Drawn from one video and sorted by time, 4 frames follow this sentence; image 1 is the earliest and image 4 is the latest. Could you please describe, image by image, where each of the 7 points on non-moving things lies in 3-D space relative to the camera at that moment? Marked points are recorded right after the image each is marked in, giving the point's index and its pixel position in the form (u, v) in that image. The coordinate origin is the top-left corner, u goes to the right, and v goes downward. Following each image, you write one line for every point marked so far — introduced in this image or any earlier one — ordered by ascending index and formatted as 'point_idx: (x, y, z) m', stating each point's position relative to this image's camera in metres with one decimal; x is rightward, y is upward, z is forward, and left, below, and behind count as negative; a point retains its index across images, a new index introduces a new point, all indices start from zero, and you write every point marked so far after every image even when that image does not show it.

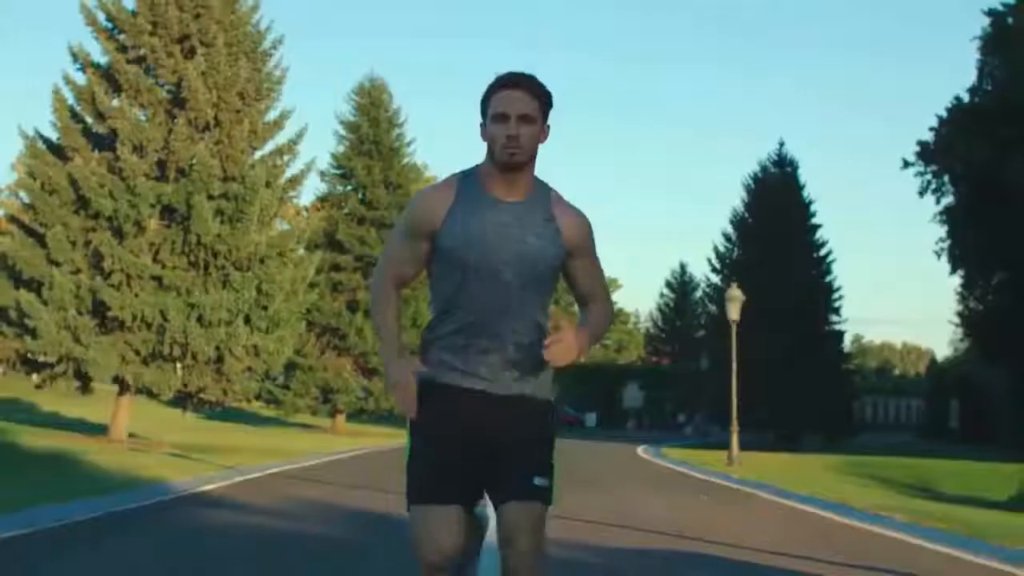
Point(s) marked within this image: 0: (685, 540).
0: (+1.8, -2.3, +13.9) m
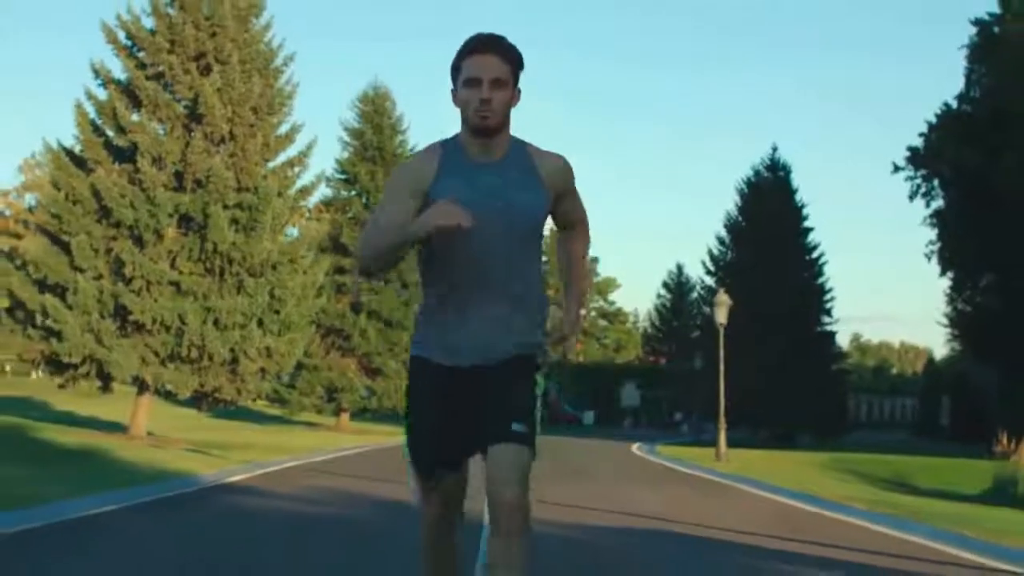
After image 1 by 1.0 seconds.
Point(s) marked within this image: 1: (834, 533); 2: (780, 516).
0: (+1.7, -2.4, +15.1) m
1: (+3.3, -2.4, +14.6) m
2: (+3.0, -2.6, +16.4) m
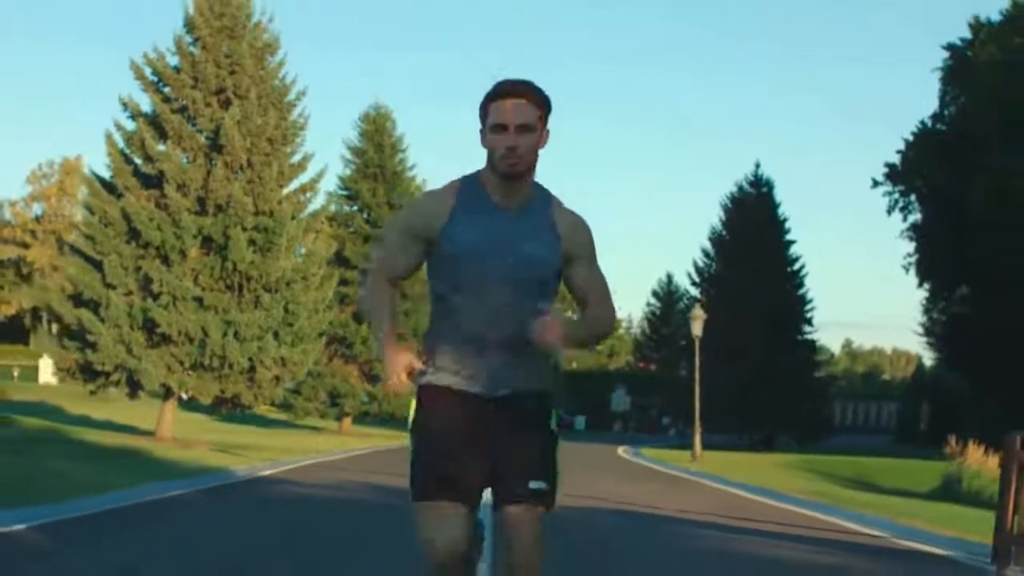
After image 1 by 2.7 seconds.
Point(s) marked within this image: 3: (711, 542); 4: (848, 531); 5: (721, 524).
0: (+1.6, -2.7, +17.3) m
1: (+3.2, -2.7, +16.9) m
2: (+2.9, -2.8, +18.7) m
3: (+1.9, -2.4, +13.6) m
4: (+3.5, -2.5, +14.9) m
5: (+2.2, -2.5, +15.2) m
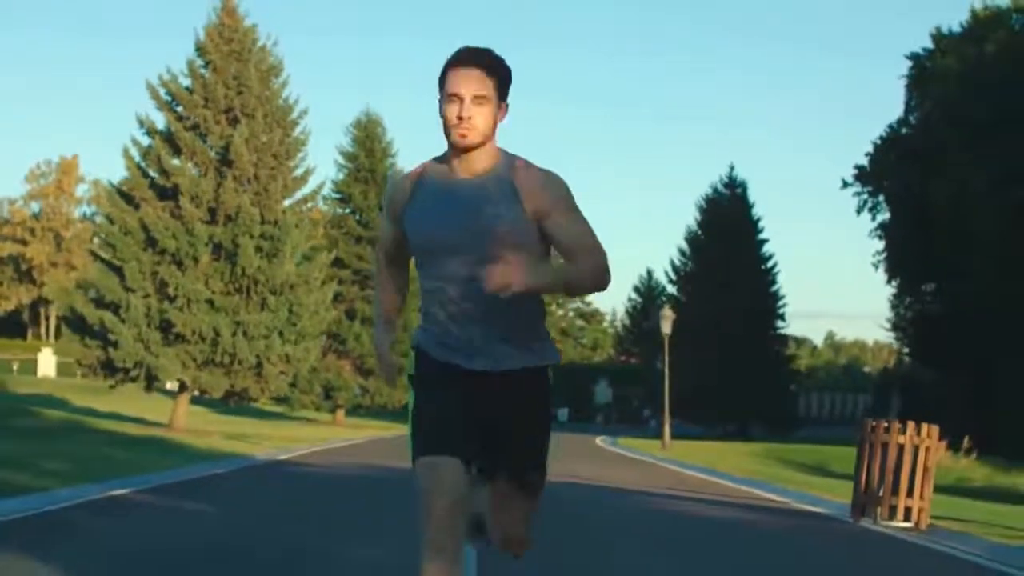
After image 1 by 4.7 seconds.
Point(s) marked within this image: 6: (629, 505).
0: (+1.4, -2.8, +19.8) m
1: (+3.0, -2.8, +19.3) m
2: (+2.7, -2.9, +21.1) m
3: (+1.7, -2.5, +16.0) m
4: (+3.3, -2.6, +17.3) m
5: (+2.0, -2.6, +17.7) m
6: (+1.3, -2.5, +16.6) m
